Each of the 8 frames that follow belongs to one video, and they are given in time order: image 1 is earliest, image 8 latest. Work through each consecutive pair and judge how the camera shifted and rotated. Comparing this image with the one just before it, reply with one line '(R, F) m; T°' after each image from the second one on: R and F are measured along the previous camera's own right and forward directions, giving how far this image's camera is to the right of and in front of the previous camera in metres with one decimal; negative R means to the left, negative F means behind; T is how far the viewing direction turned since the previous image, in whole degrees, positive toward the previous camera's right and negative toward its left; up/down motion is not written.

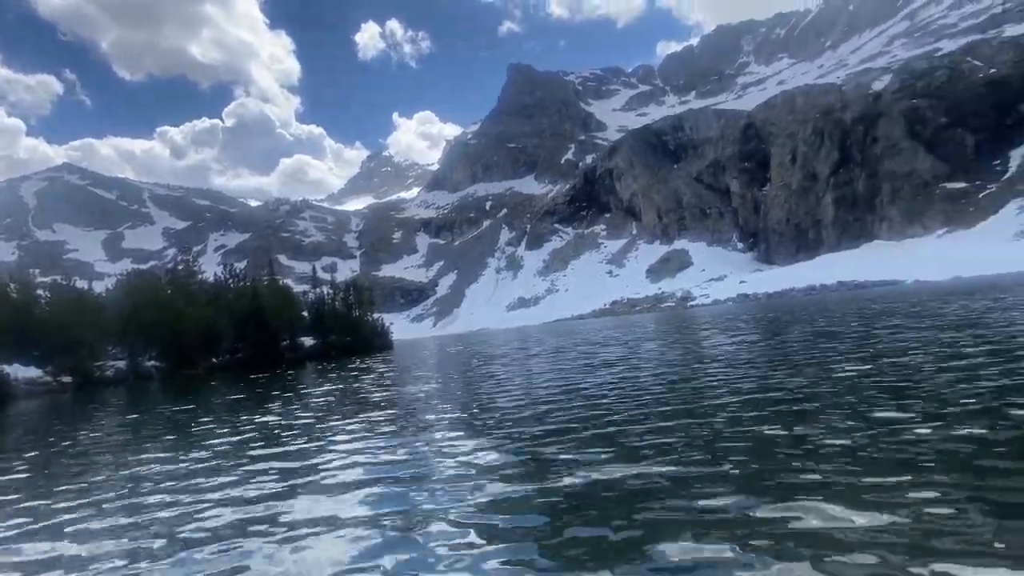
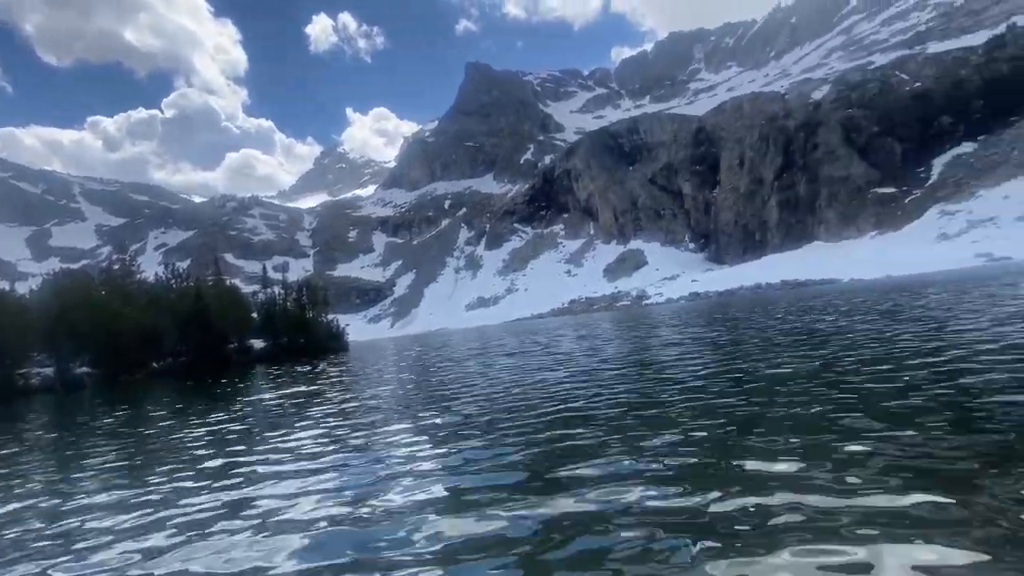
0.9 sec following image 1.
(-0.1, -2.5) m; +4°
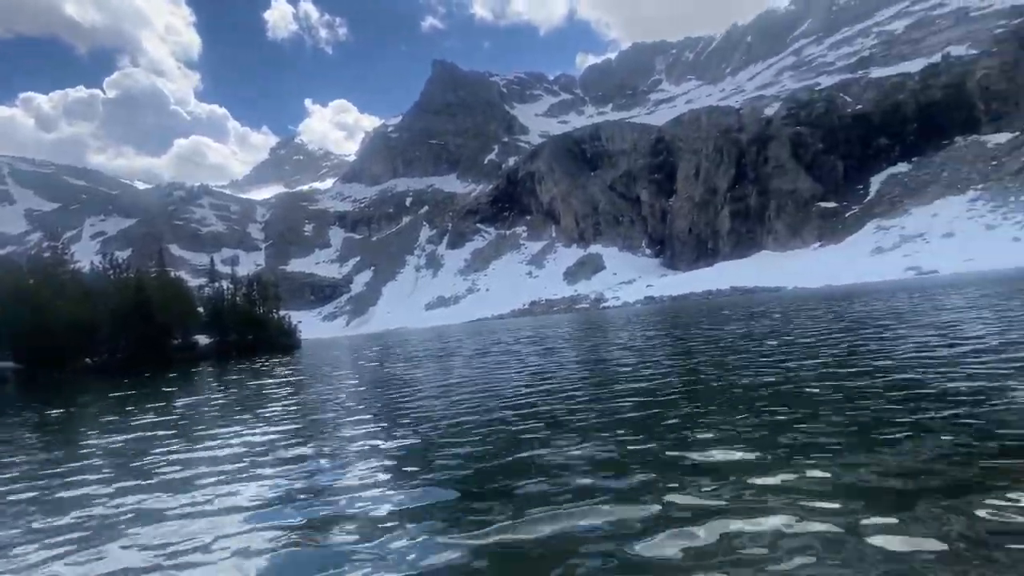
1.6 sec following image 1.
(0.0, -2.1) m; +4°
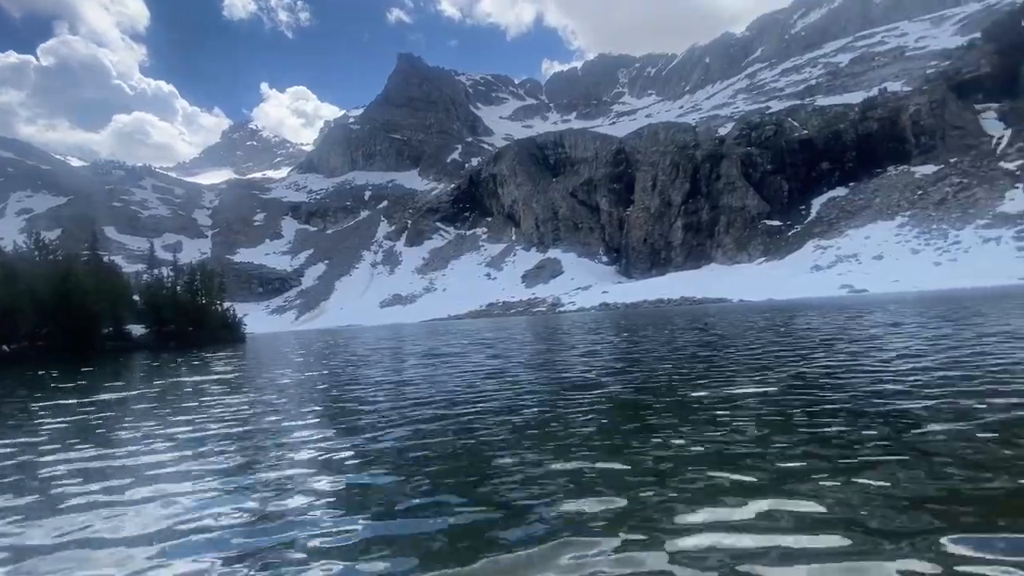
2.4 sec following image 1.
(0.0, -2.1) m; +4°
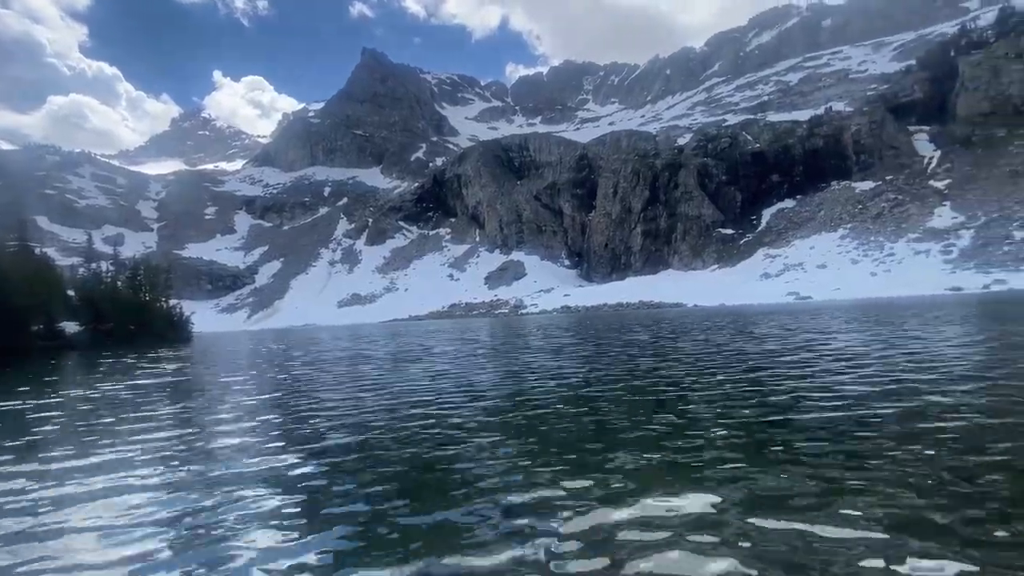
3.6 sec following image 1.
(-0.1, -2.1) m; +3°
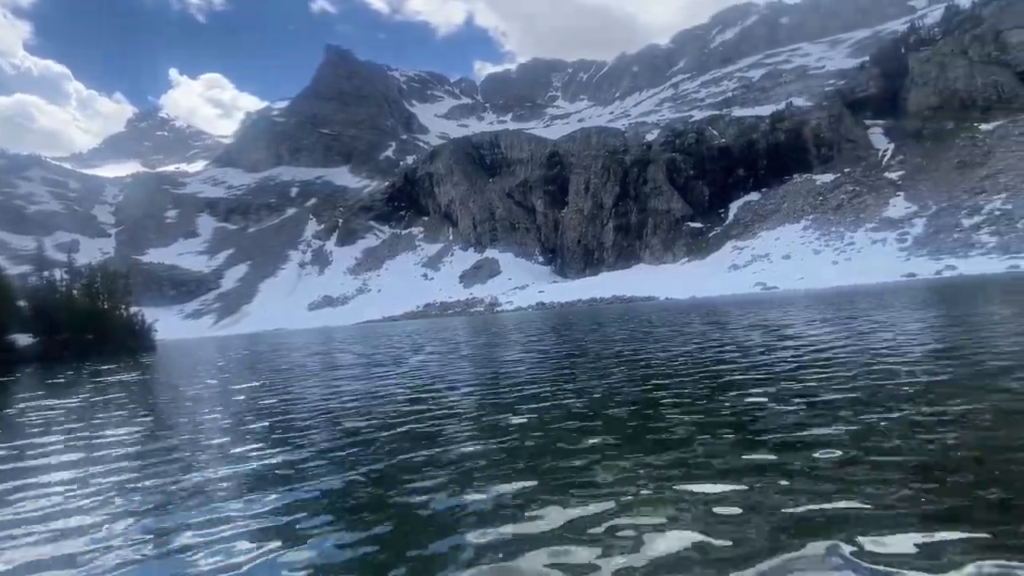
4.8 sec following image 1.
(-0.1, -1.3) m; +2°
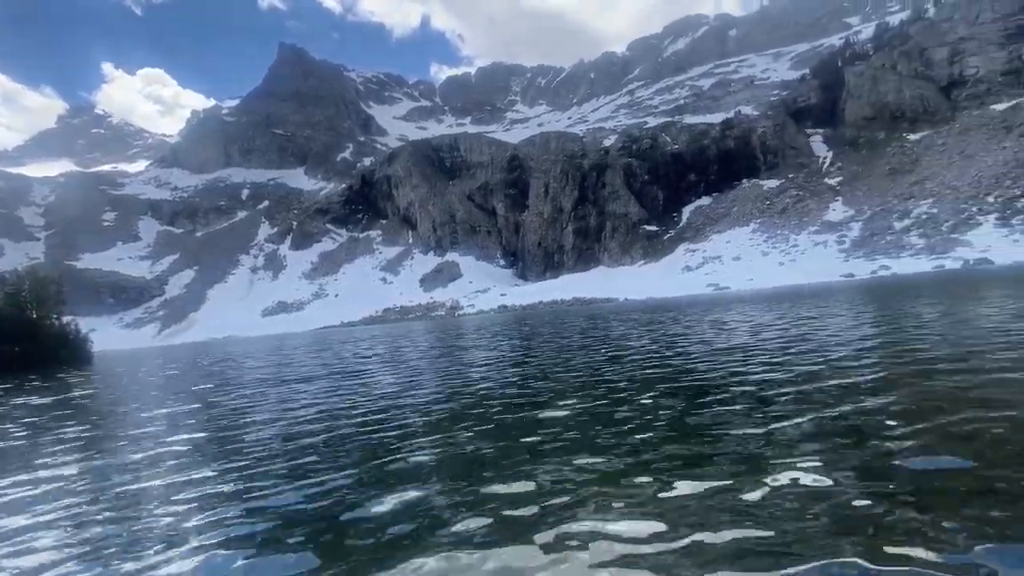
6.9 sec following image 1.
(-0.1, -1.8) m; +4°
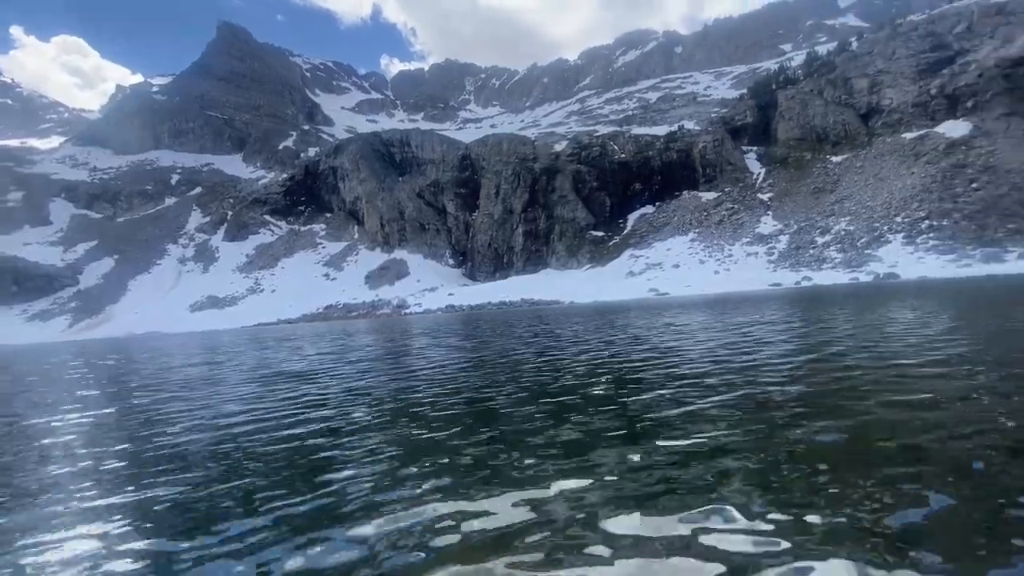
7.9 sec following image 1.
(0.0, -2.1) m; +5°
